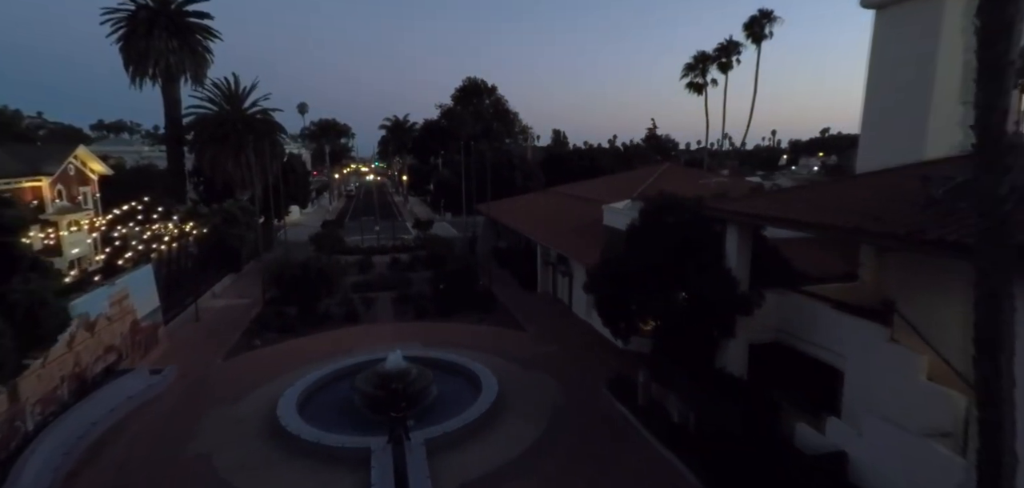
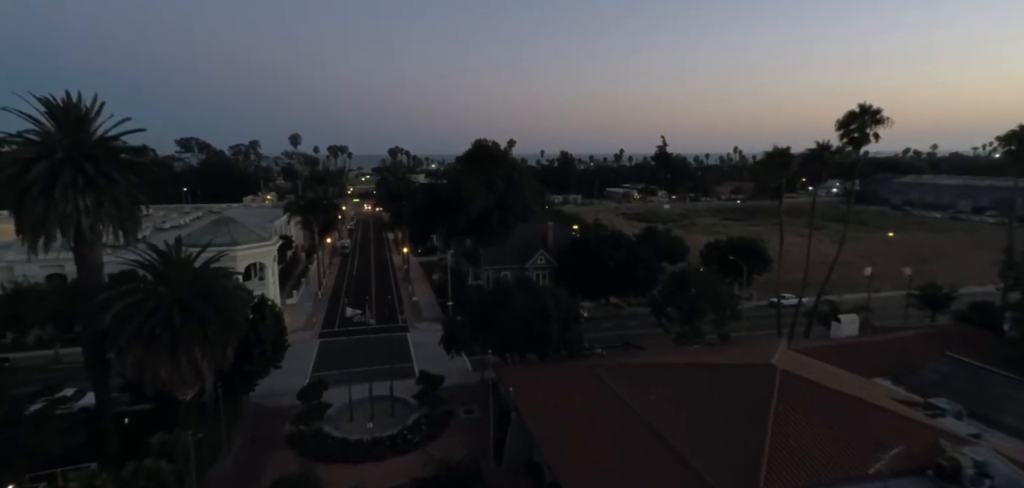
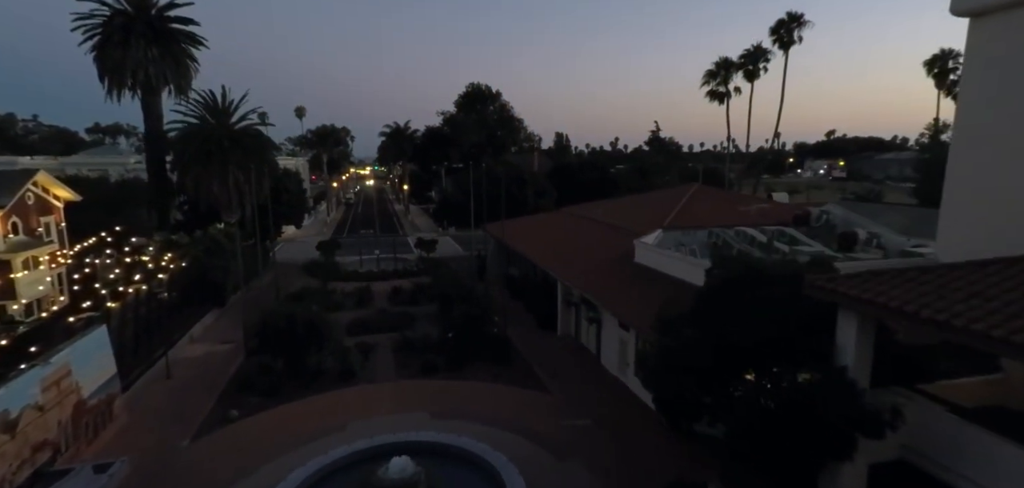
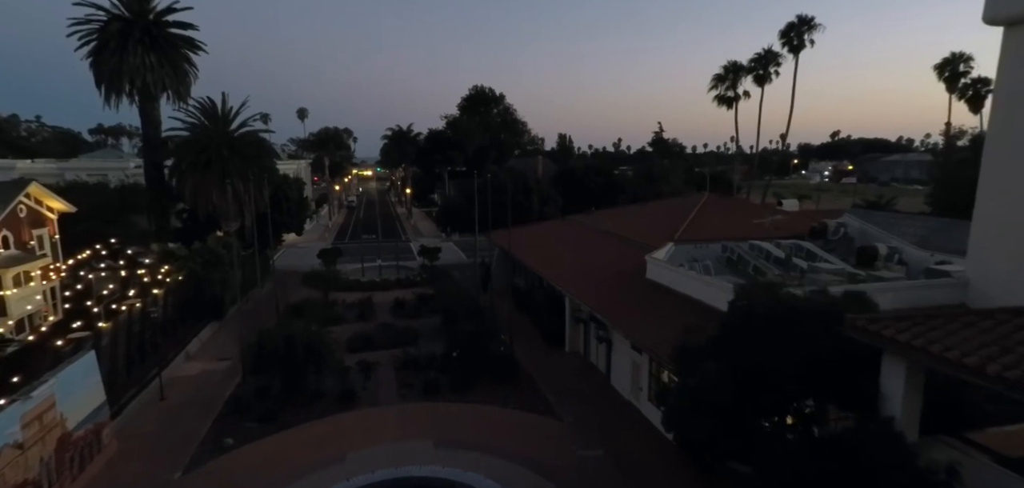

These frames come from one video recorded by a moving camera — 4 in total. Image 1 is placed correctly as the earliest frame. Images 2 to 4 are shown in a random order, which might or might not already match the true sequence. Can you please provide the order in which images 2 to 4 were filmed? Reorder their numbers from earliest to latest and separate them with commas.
3, 4, 2
